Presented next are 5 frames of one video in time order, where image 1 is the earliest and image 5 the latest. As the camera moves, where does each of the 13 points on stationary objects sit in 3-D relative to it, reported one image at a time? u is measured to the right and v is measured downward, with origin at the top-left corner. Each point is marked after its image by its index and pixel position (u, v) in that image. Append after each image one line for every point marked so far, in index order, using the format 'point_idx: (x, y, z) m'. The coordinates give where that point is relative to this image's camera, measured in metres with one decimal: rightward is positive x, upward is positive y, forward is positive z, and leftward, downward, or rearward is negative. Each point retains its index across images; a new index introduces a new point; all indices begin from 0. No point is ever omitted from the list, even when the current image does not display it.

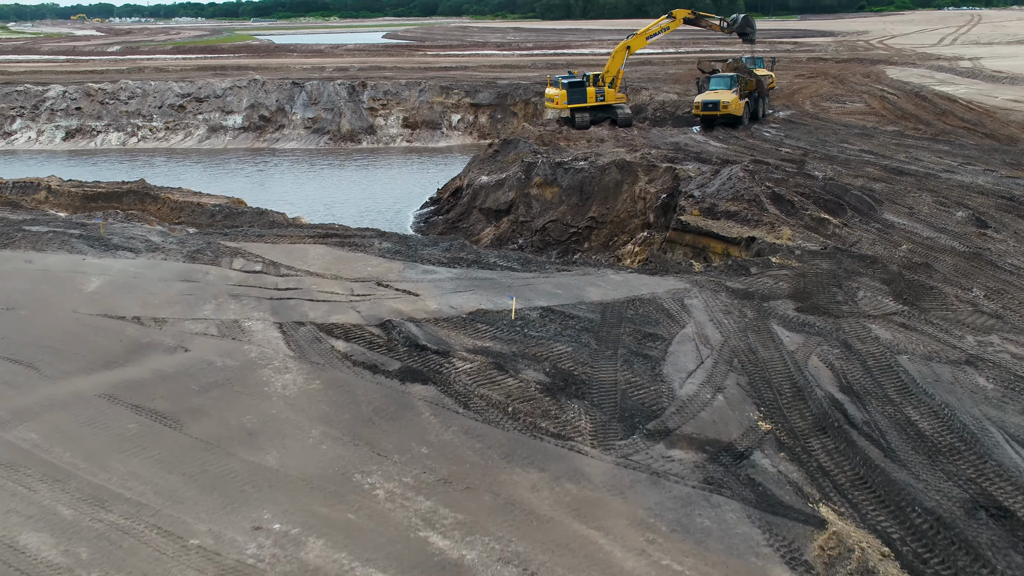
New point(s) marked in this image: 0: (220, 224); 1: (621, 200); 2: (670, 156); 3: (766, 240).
0: (-4.2, +0.9, +14.5) m
1: (+2.0, +1.6, +18.2) m
2: (+3.1, +2.6, +19.8) m
3: (+3.2, +0.6, +12.7) m
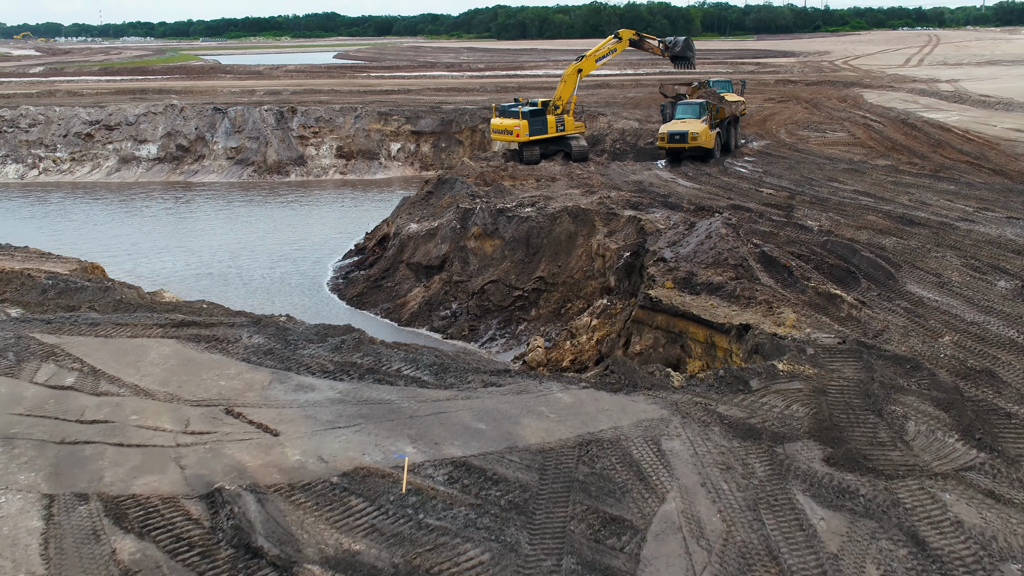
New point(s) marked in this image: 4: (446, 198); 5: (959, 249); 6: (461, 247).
0: (-5.0, -0.2, +11.1) m
1: (+0.9, +0.5, +15.0) m
2: (+2.0, +1.5, +16.7) m
3: (+2.4, -0.4, +9.6) m
4: (-1.2, +1.6, +18.0) m
5: (+5.7, +0.5, +12.9) m
6: (-0.8, +0.7, +16.1) m
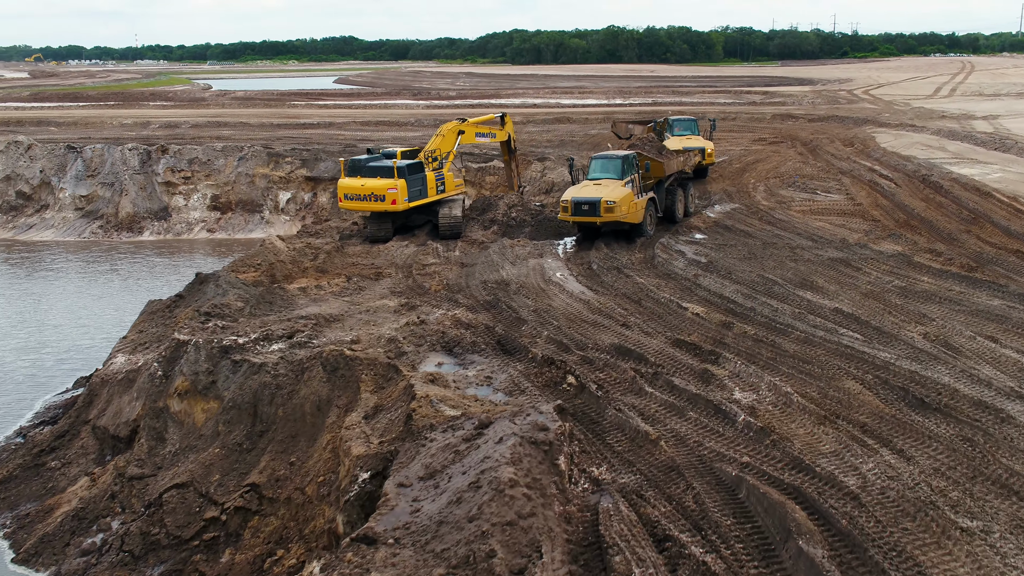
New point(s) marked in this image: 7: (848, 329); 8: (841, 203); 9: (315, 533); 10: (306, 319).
0: (-7.7, -1.8, +4.6) m
1: (-1.6, -1.3, +8.4) m
2: (-0.5, -0.4, +10.1) m
3: (-0.3, -2.1, +2.9) m
4: (-3.6, -0.2, +11.5) m
5: (+3.1, -1.3, +6.2) m
6: (-3.3, -1.1, +9.6) m
7: (+3.3, -0.4, +10.1) m
8: (+5.5, +1.4, +16.9) m
9: (-1.4, -1.8, +7.5) m
10: (-2.1, -0.3, +10.5) m
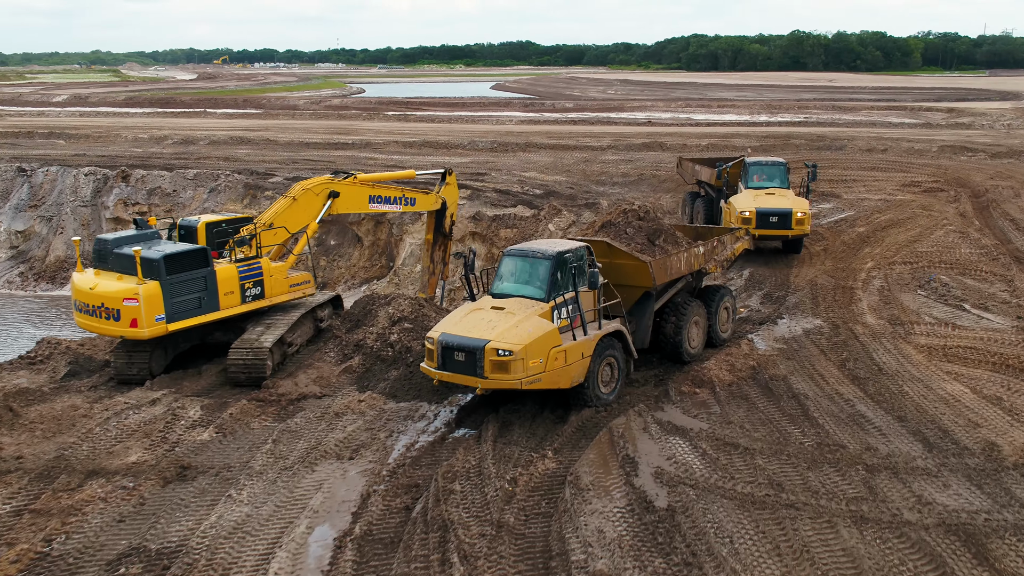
0: (-10.8, -2.9, -0.5) m
1: (-4.1, -2.8, +2.1) m
2: (-2.7, -1.9, +3.5) m
3: (-3.8, -3.5, -3.5) m
4: (-5.5, -1.6, +5.5) m
5: (+0.1, -3.0, -0.9) m
6: (-5.6, -2.5, +3.6) m
7: (+1.1, -2.1, +2.9) m
8: (+4.5, -0.4, +9.3) m
9: (-4.1, -3.3, +1.2) m
10: (-4.2, -1.8, +4.2) m
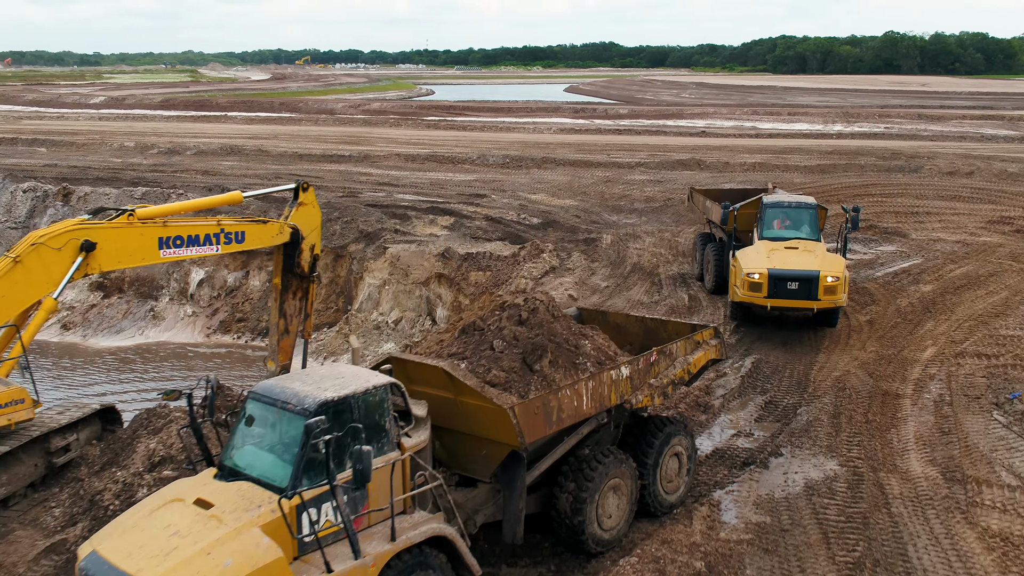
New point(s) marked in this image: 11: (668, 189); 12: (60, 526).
0: (-12.7, -3.4, -3.0) m
1: (-5.8, -3.4, -0.9) m
2: (-4.3, -2.6, +0.4) m
3: (-6.0, -4.2, -6.5) m
4: (-6.9, -2.2, +2.6) m
5: (-1.9, -3.7, -4.3) m
6: (-7.1, -3.2, +0.7) m
7: (-0.6, -2.9, -0.6) m
8: (+3.4, -1.3, +5.5) m
9: (-5.9, -3.9, -1.8) m
10: (-5.7, -2.4, +1.2) m
11: (+3.0, +1.9, +19.3) m
12: (-2.6, -1.4, +5.9) m
